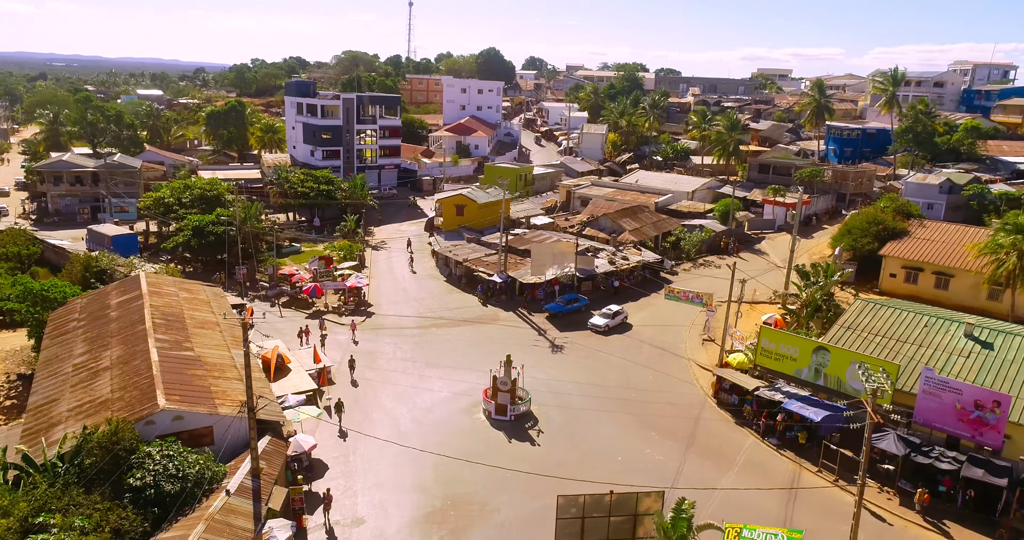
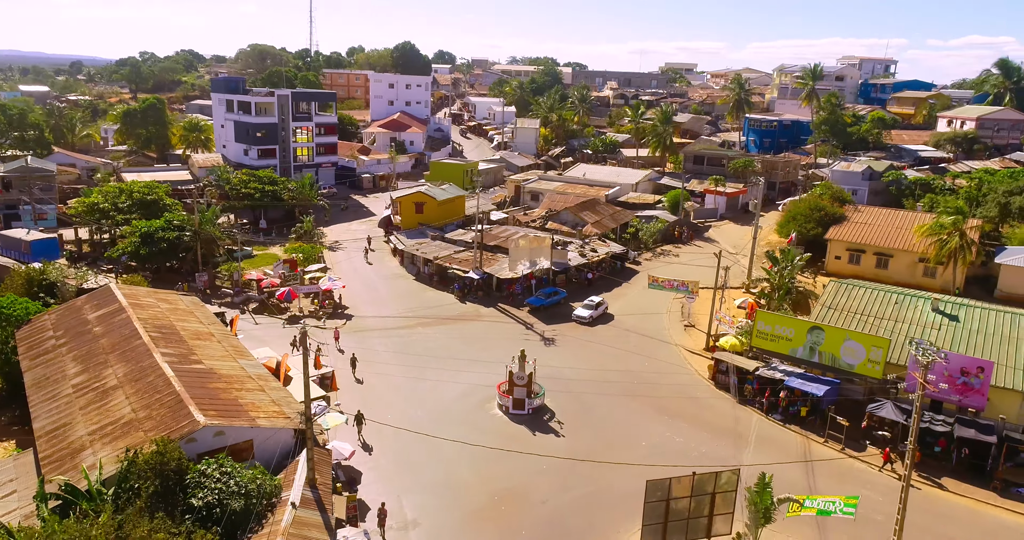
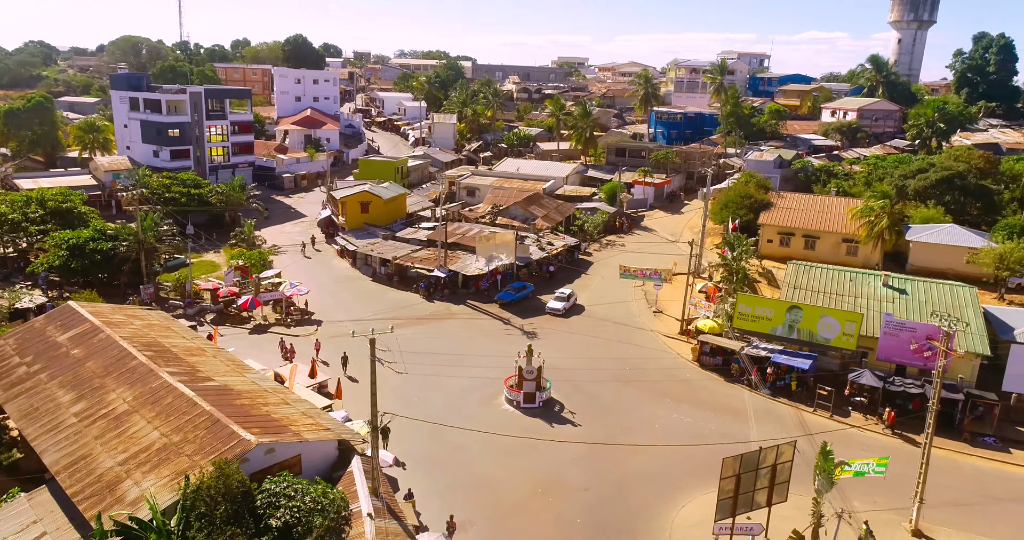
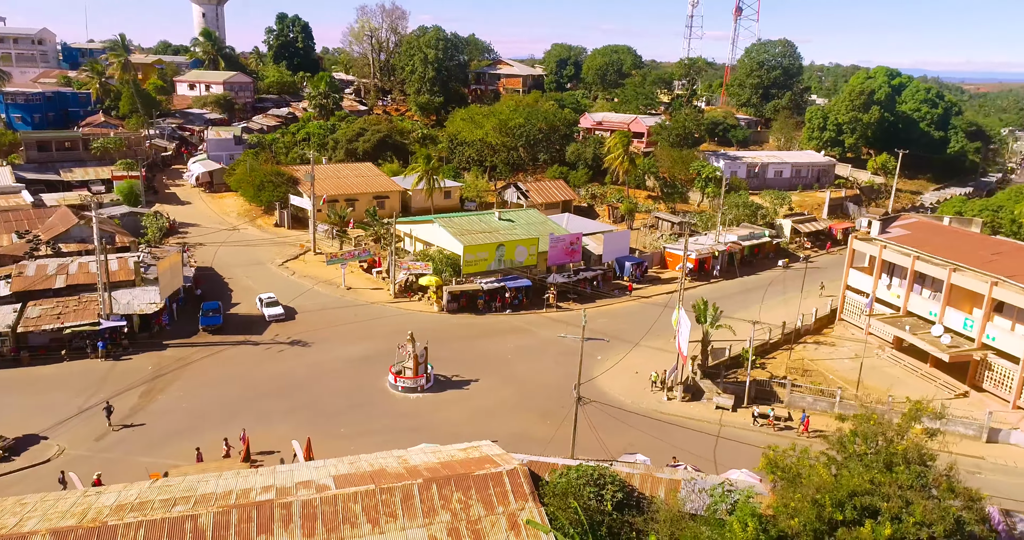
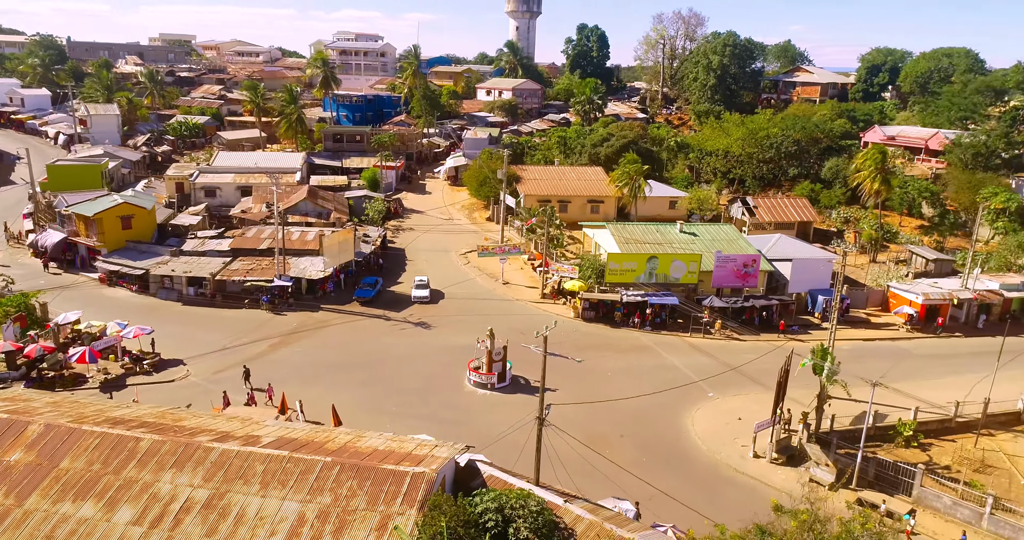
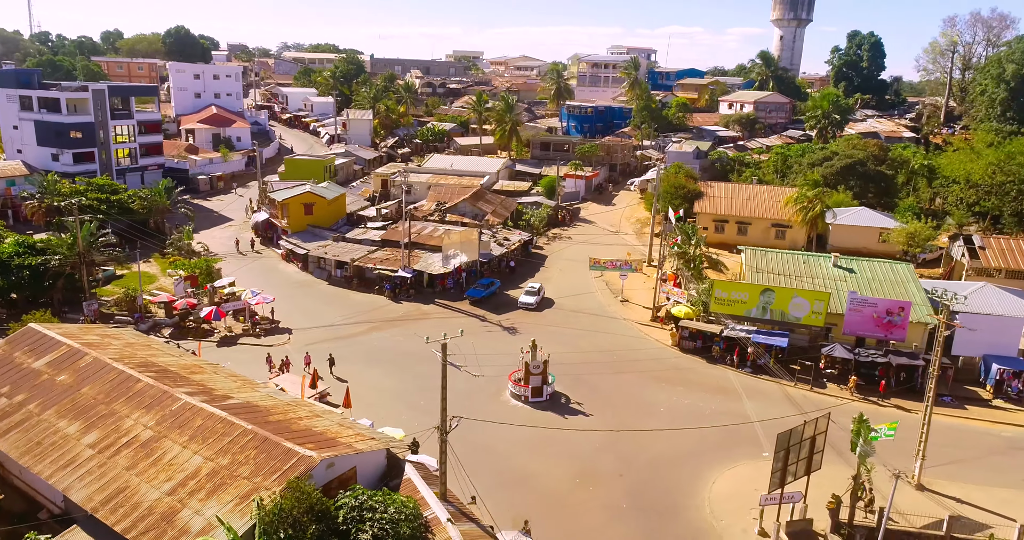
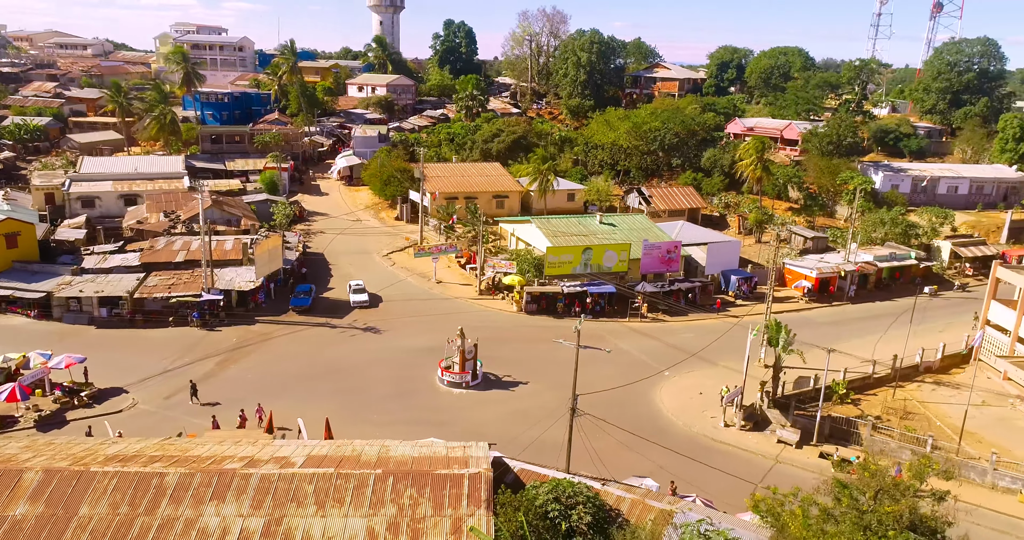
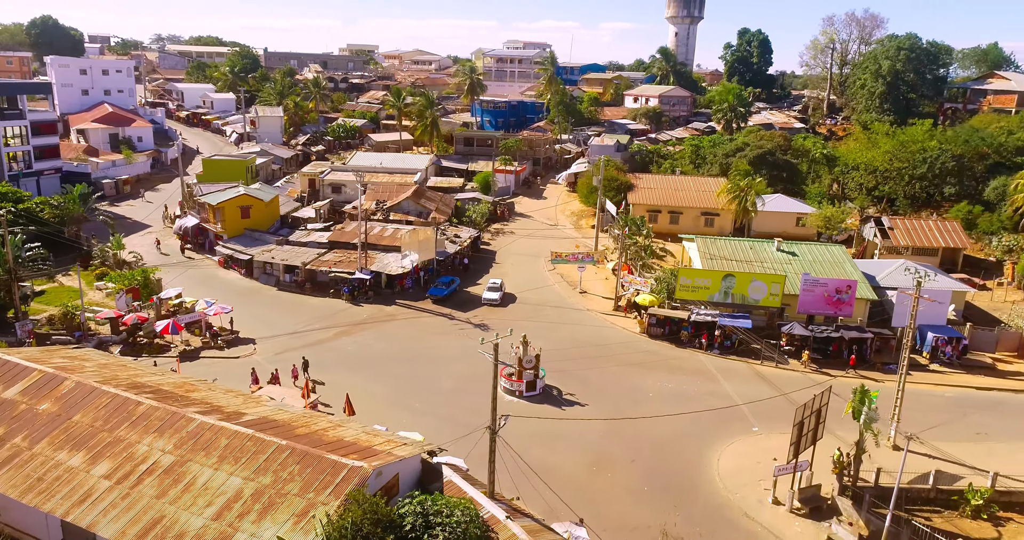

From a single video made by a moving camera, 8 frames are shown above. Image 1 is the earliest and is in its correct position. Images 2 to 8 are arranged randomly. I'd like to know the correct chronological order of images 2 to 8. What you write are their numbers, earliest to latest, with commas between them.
2, 3, 6, 8, 5, 7, 4
